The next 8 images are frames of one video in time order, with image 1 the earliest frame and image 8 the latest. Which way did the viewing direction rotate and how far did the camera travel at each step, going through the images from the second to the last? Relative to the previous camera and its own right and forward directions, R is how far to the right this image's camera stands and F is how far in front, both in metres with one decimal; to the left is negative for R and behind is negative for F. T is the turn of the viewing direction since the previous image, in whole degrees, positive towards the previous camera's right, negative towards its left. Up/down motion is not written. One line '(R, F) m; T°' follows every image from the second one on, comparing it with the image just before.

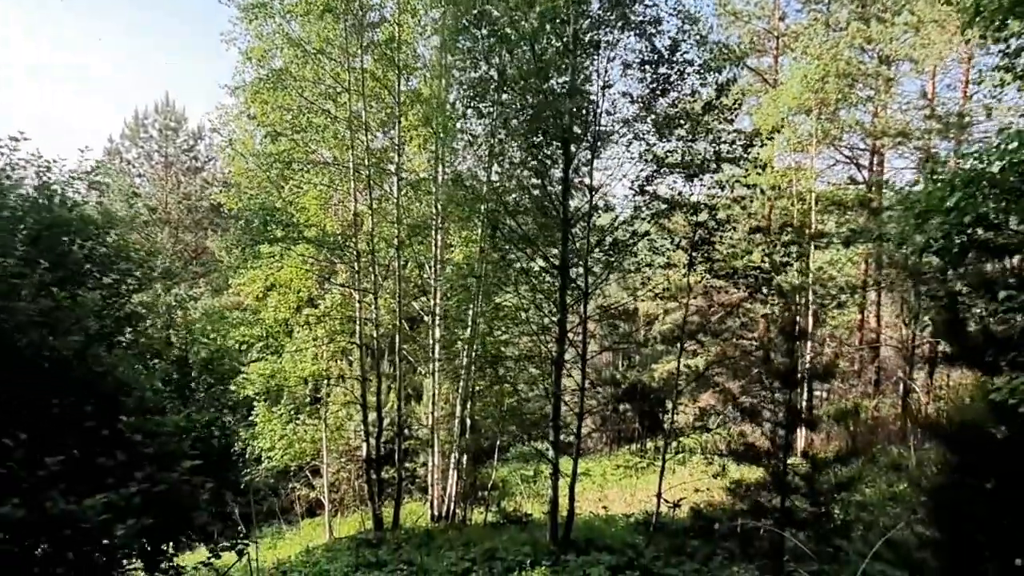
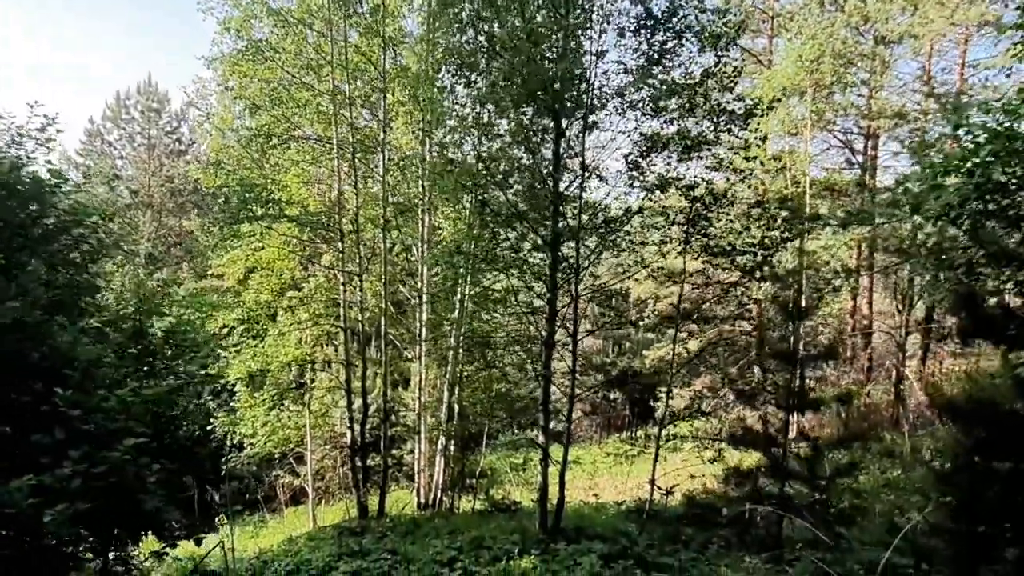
(0.0, +0.3) m; +1°
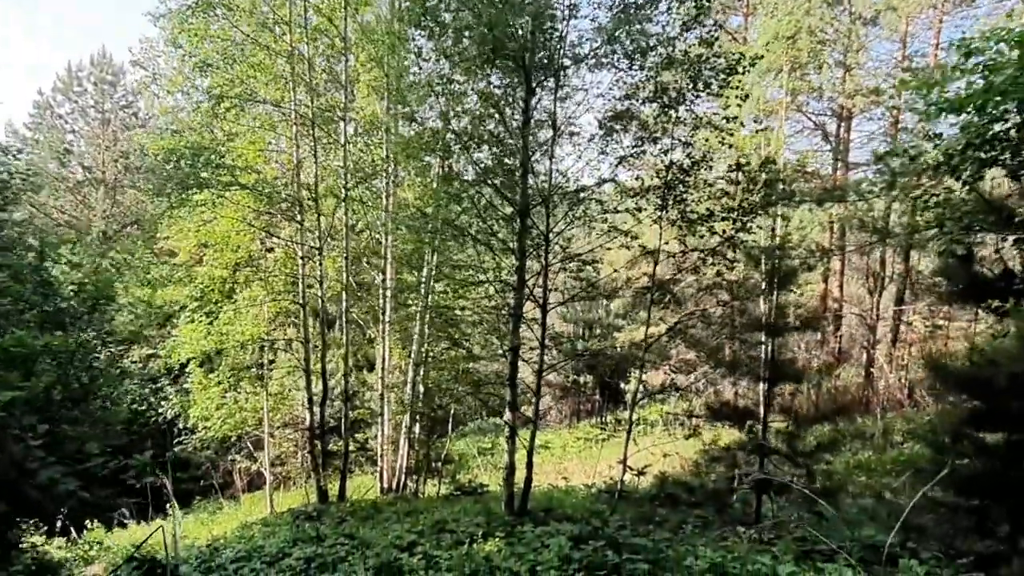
(0.0, +0.4) m; +2°
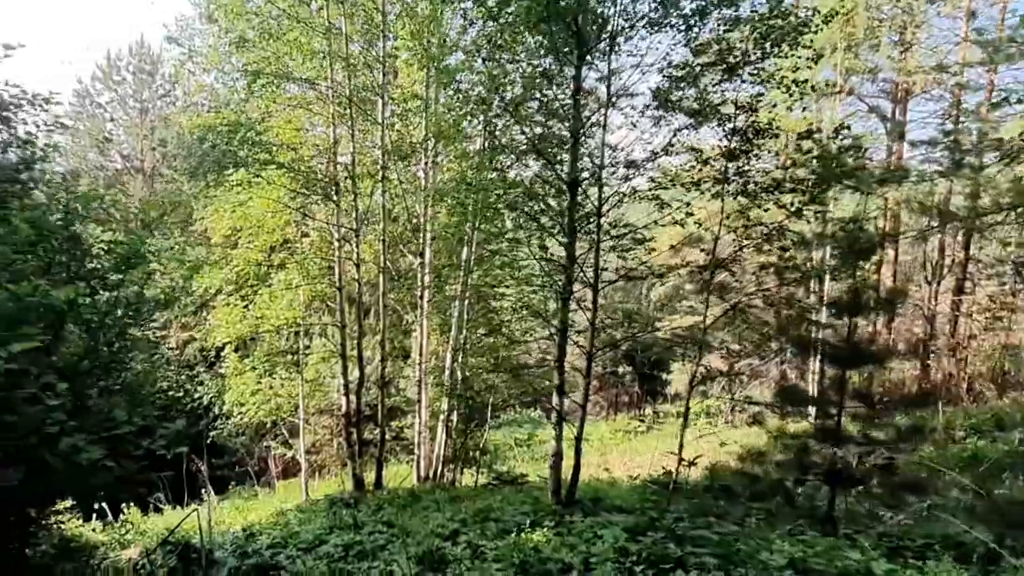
(-0.2, +0.4) m; -2°
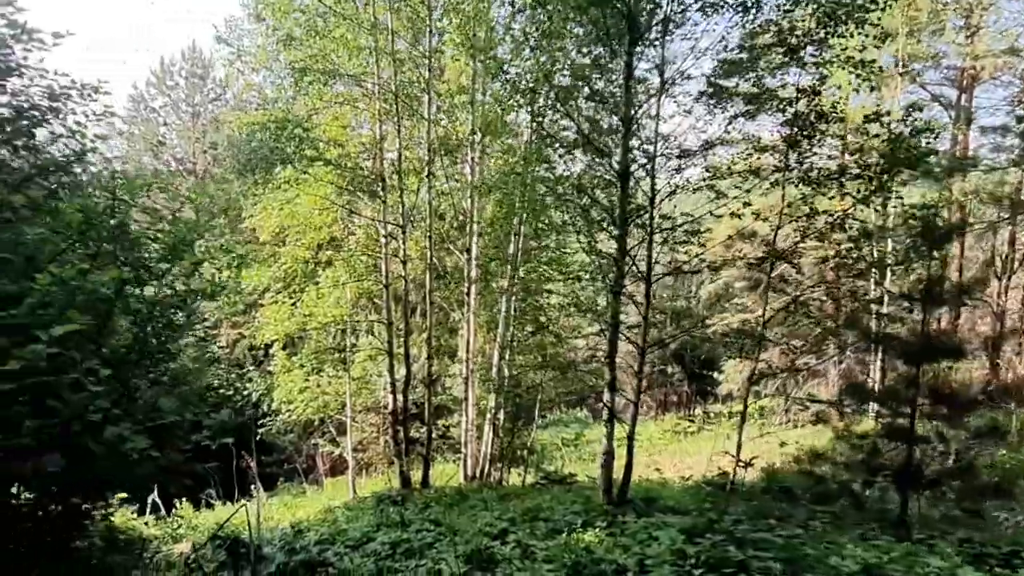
(0.0, +0.2) m; -3°
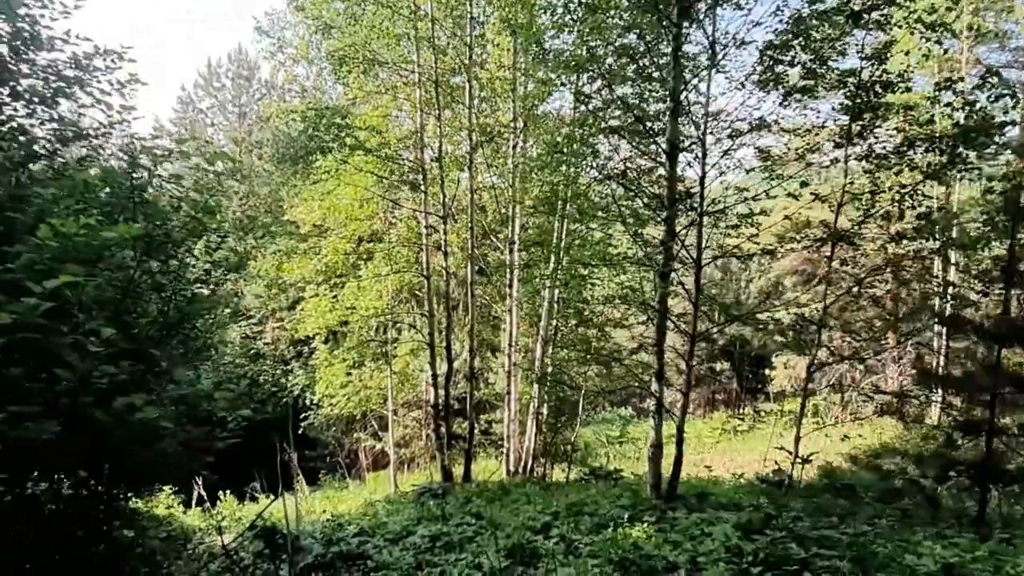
(0.0, +0.2) m; -3°
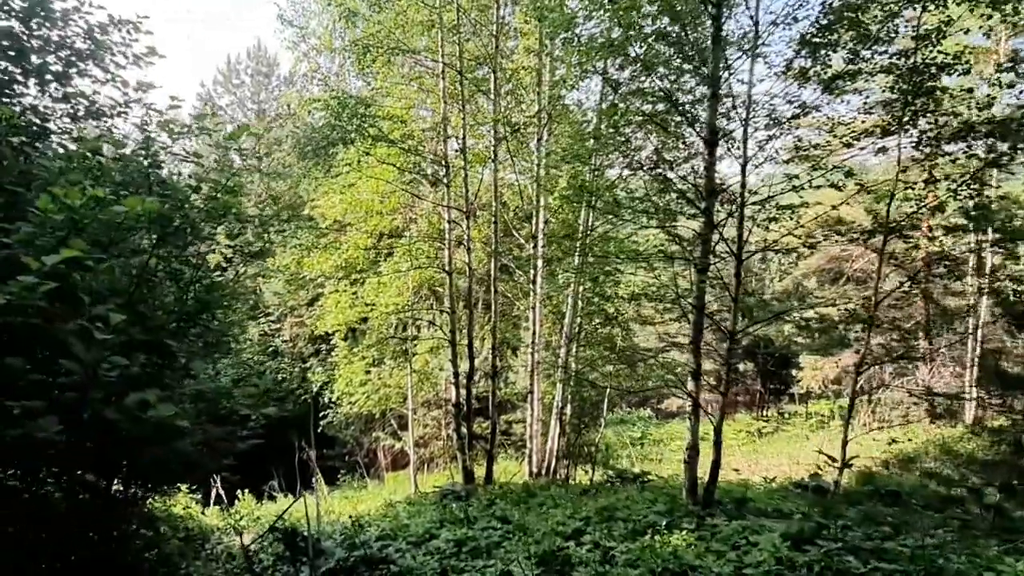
(-0.1, +0.3) m; -1°
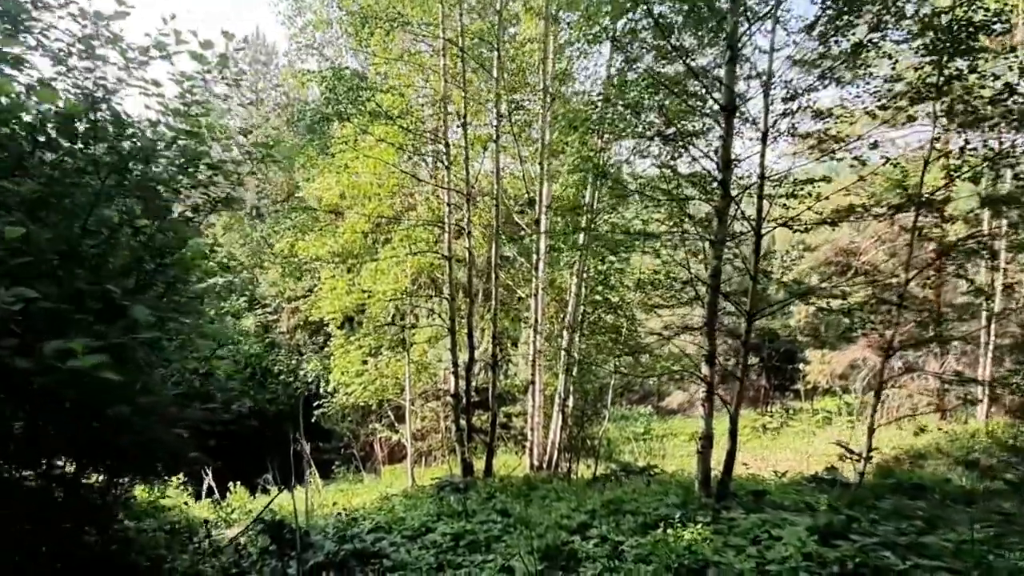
(0.0, +0.4) m; 0°
